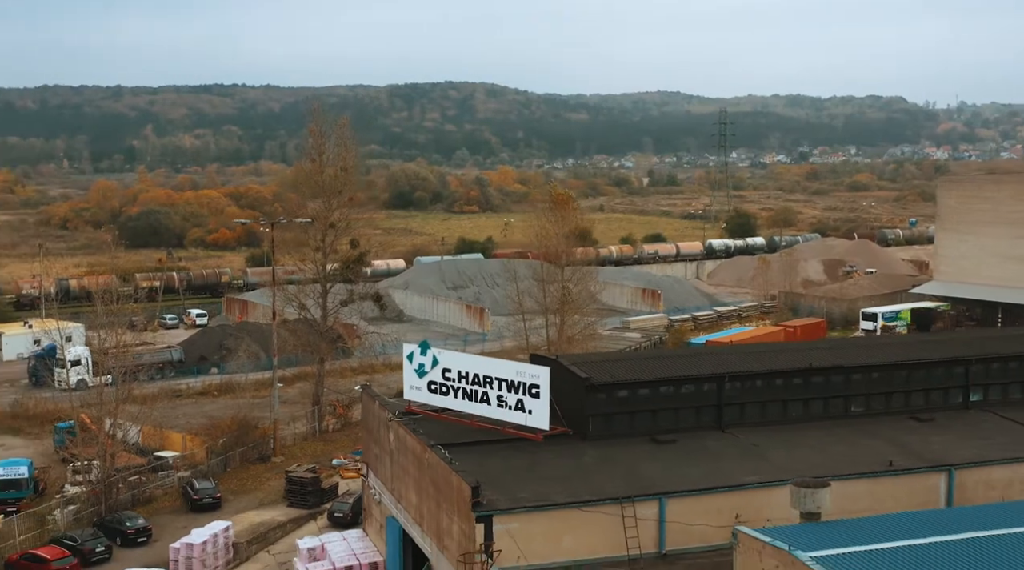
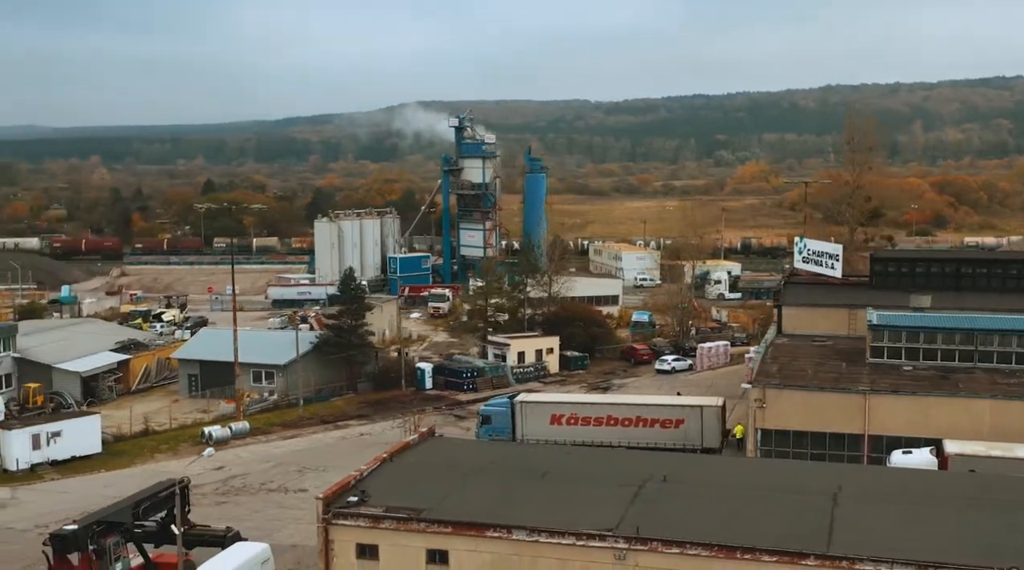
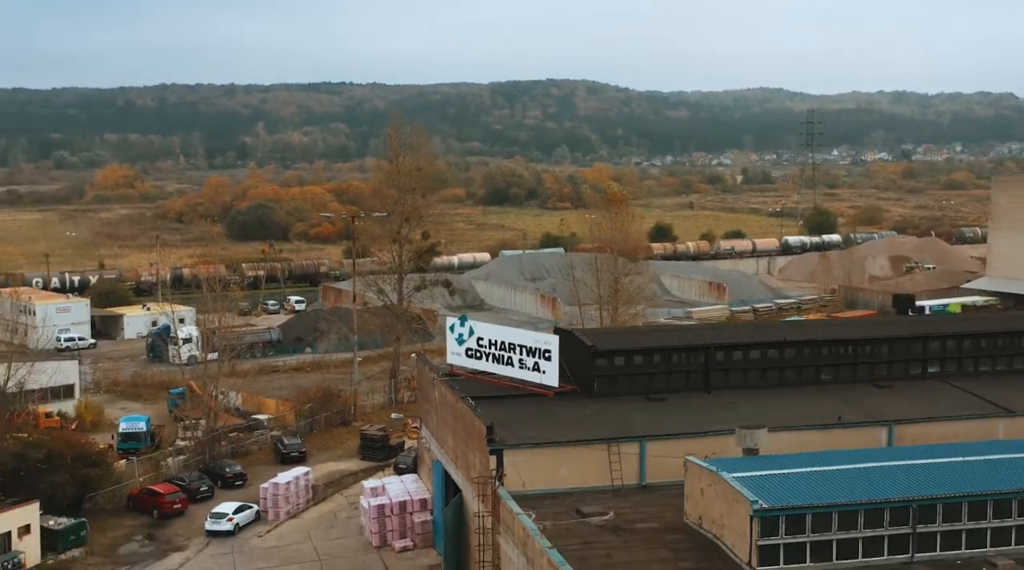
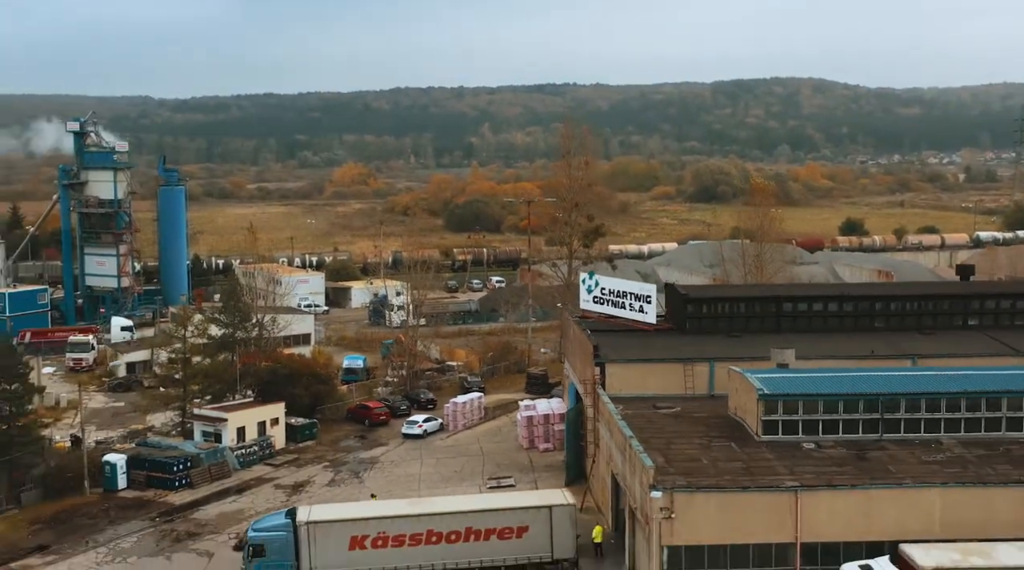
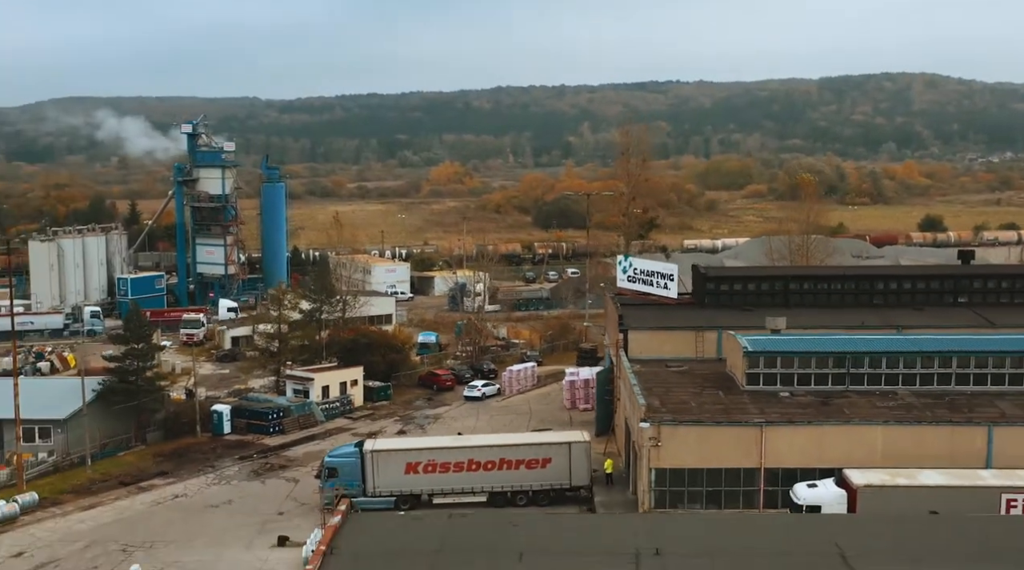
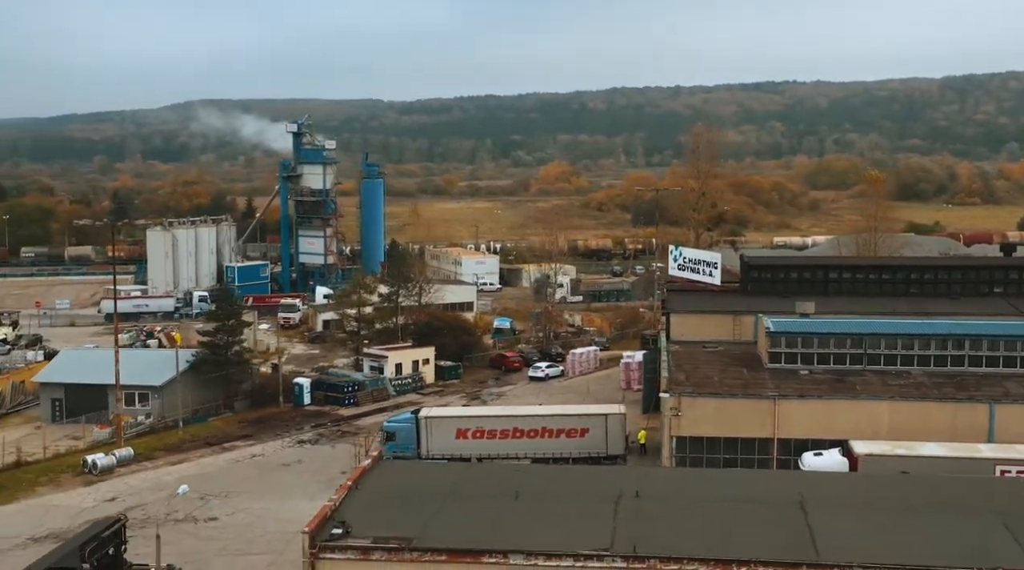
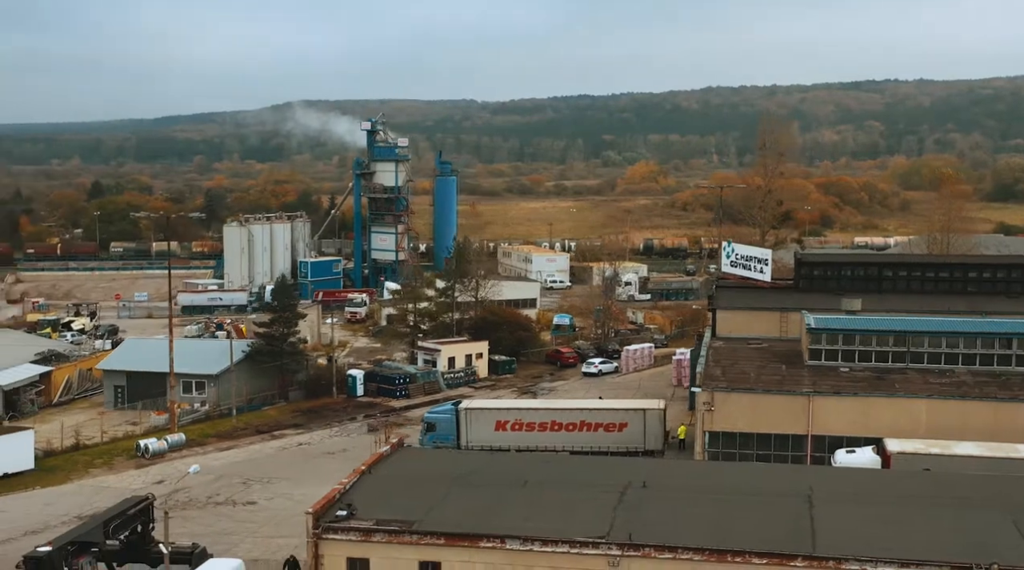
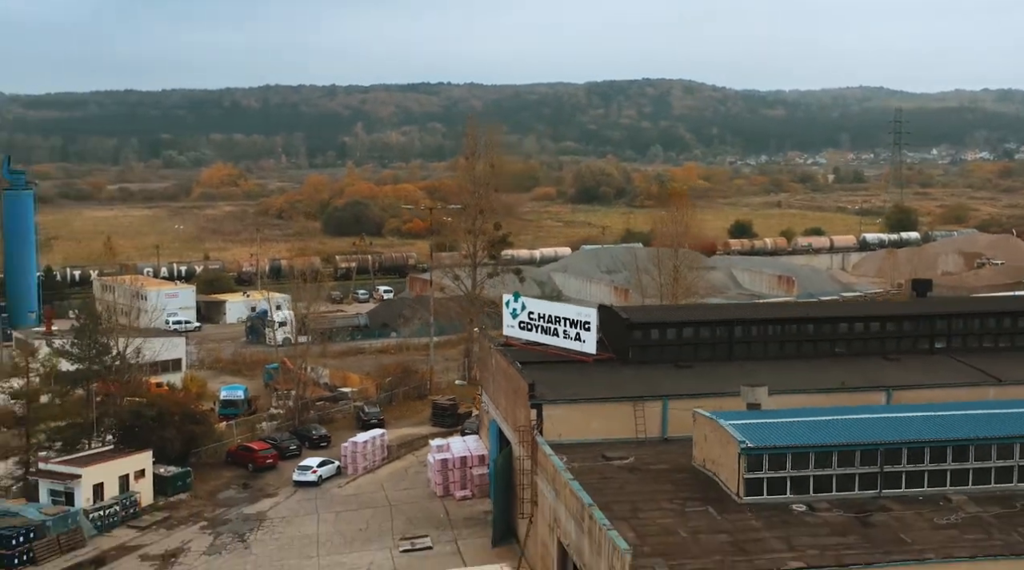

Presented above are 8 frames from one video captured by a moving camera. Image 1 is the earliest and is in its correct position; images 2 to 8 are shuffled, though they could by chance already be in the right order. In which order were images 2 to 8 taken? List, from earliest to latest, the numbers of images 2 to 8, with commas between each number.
3, 8, 4, 5, 6, 7, 2
